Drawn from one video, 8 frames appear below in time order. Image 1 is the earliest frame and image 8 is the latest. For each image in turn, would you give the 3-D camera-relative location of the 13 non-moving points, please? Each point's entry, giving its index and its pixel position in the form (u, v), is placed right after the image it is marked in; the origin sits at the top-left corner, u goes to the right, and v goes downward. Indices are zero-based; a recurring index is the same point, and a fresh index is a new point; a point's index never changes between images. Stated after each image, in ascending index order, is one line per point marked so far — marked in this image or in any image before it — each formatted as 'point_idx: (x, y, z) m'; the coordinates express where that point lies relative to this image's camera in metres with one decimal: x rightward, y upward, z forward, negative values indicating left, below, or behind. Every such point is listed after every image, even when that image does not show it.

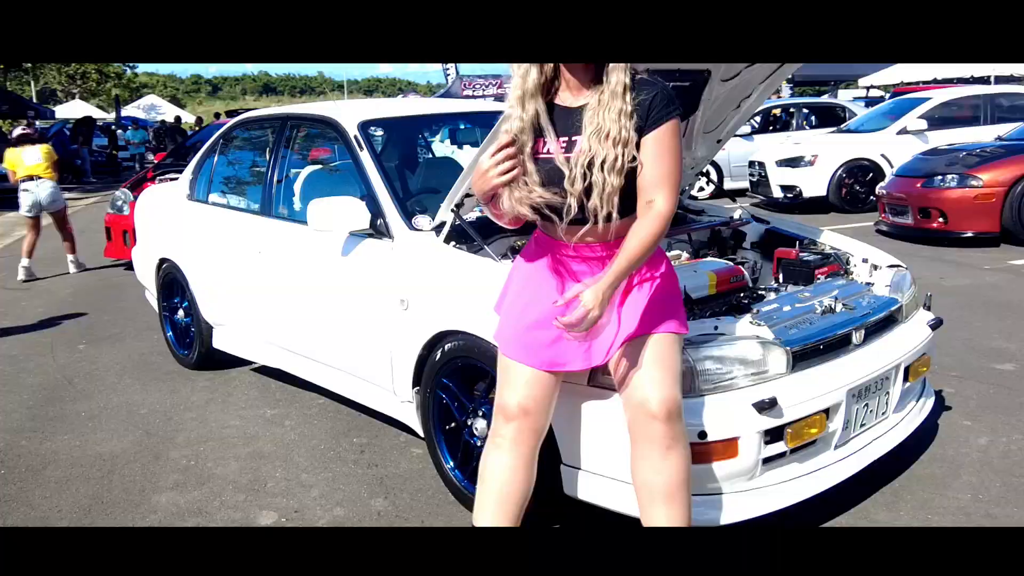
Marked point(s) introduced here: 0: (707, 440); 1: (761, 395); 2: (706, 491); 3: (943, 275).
0: (+0.6, -0.5, +2.1) m
1: (+0.8, -0.4, +2.2) m
2: (+0.6, -0.7, +2.2) m
3: (+4.2, +0.1, +6.6) m
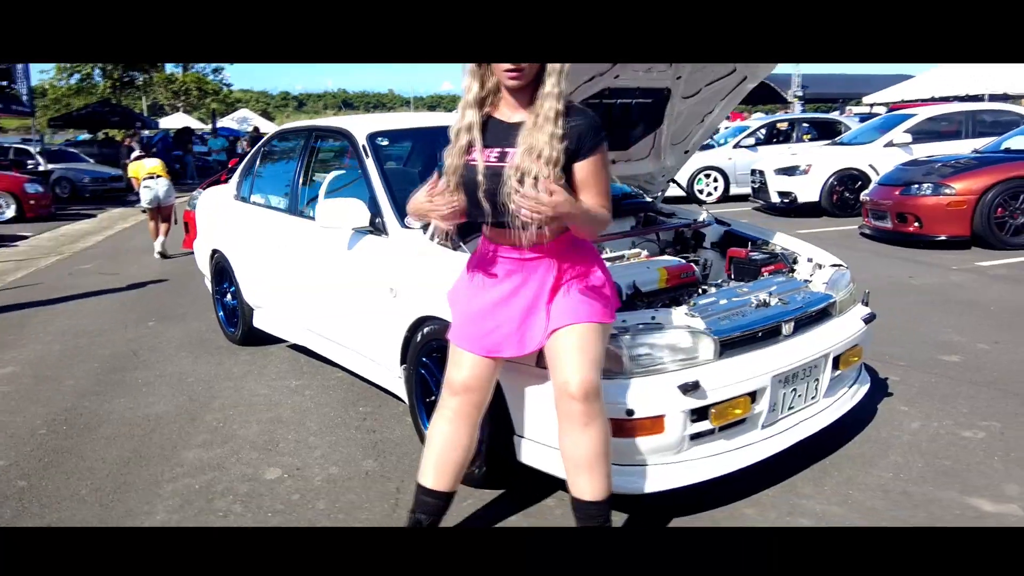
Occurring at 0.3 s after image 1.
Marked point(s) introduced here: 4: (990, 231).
0: (+0.4, -0.5, +2.5) m
1: (+0.7, -0.4, +2.5) m
2: (+0.5, -0.7, +2.5) m
3: (+4.2, +0.1, +6.9) m
4: (+5.6, +0.7, +7.8) m
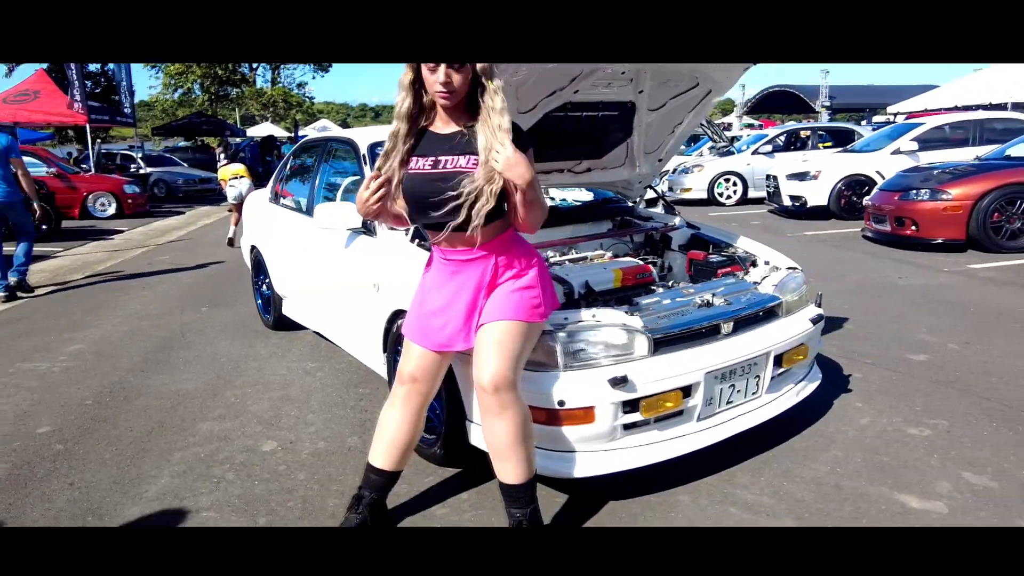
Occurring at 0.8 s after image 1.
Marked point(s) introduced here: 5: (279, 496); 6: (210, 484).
0: (+0.2, -0.5, +2.7) m
1: (+0.4, -0.4, +2.8) m
2: (+0.2, -0.7, +2.8) m
3: (+4.1, +0.1, +7.0) m
4: (+5.6, +0.6, +7.8) m
5: (-1.1, -1.0, +3.2) m
6: (-1.5, -1.0, +3.4) m
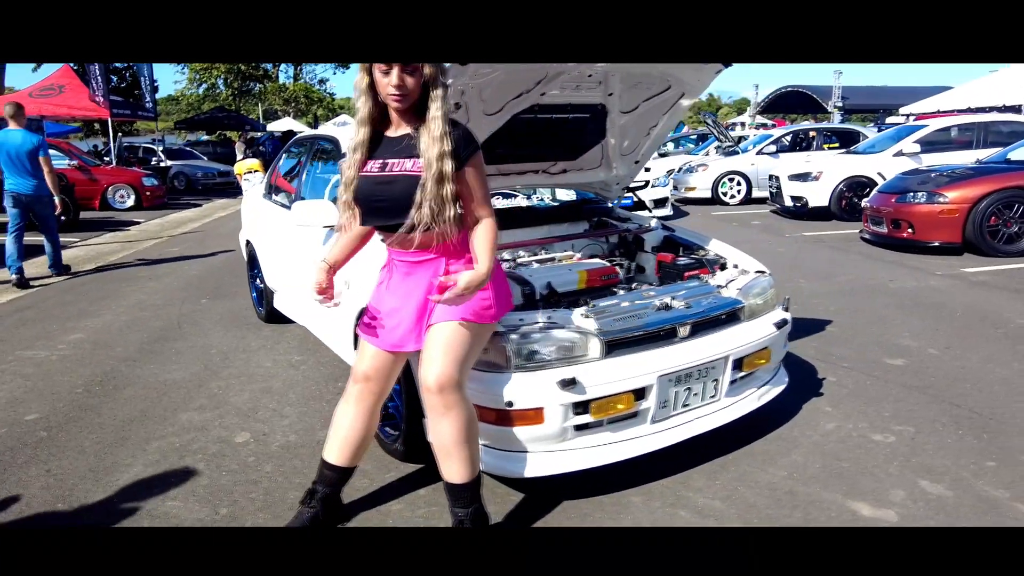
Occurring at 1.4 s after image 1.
0: (0.0, -0.5, +2.7) m
1: (+0.2, -0.4, +2.8) m
2: (0.0, -0.7, +2.8) m
3: (+4.0, +0.1, +6.9) m
4: (+5.5, +0.6, +7.7) m
5: (-1.3, -1.0, +3.2) m
6: (-1.7, -1.0, +3.4) m
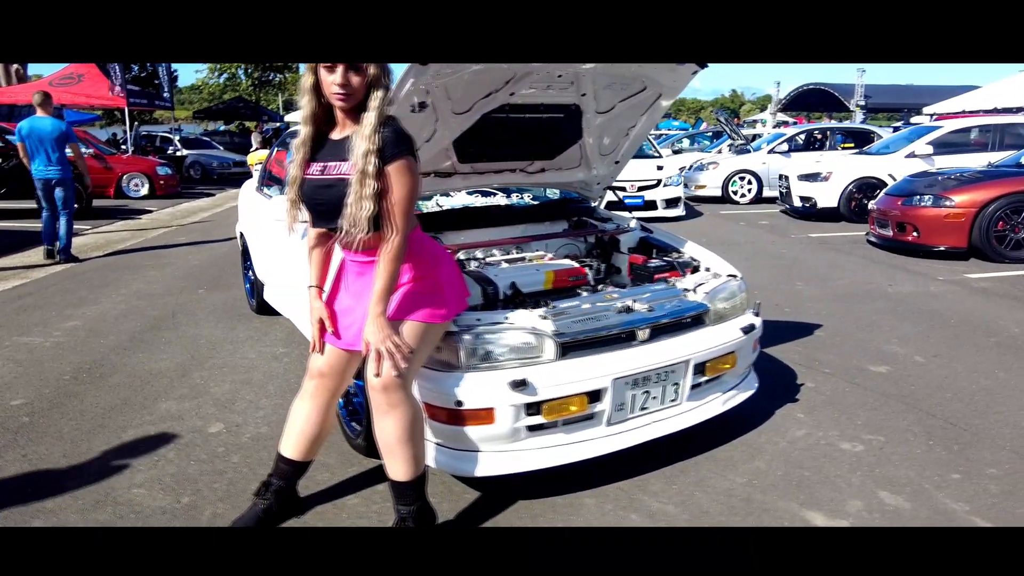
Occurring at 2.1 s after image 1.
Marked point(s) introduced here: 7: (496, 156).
0: (-0.2, -0.5, +2.8) m
1: (0.0, -0.4, +2.8) m
2: (-0.2, -0.7, +2.8) m
3: (+3.9, 0.0, +6.8) m
4: (+5.5, +0.5, +7.6) m
5: (-1.5, -1.0, +3.3) m
6: (-1.9, -0.9, +3.5) m
7: (-0.1, +0.8, +3.9) m
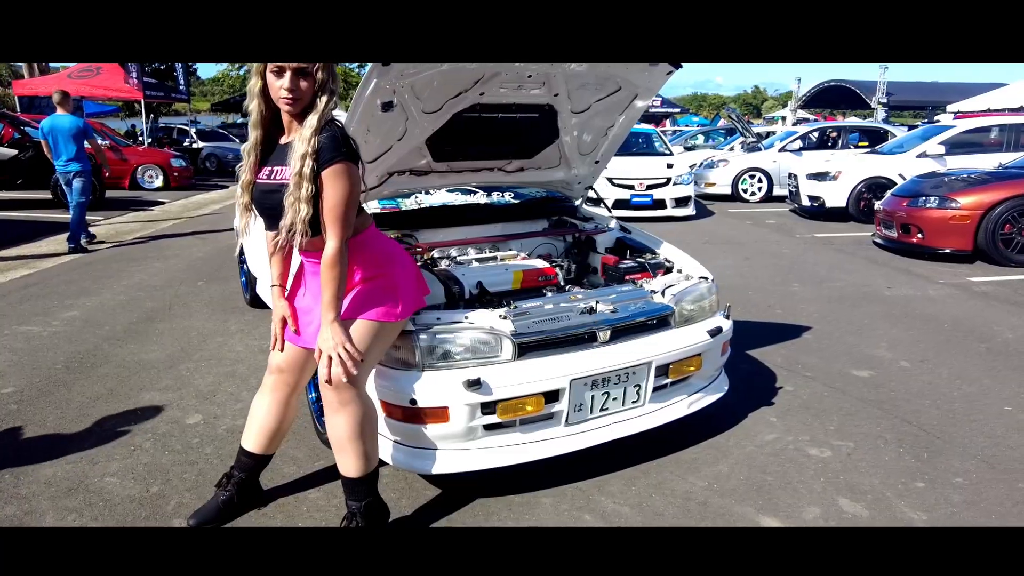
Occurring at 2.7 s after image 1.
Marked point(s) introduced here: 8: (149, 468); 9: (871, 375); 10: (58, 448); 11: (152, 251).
0: (-0.4, -0.5, +2.8) m
1: (-0.2, -0.4, +2.8) m
2: (-0.4, -0.7, +2.9) m
3: (+3.9, 0.0, +6.7) m
4: (+5.4, +0.5, +7.4) m
5: (-1.7, -0.9, +3.4) m
6: (-2.1, -0.9, +3.6) m
7: (-0.2, +0.8, +3.9) m
8: (-1.9, -0.9, +3.4) m
9: (+2.5, -0.6, +4.5) m
10: (-2.5, -0.9, +3.6) m
11: (-4.7, +0.5, +8.5) m
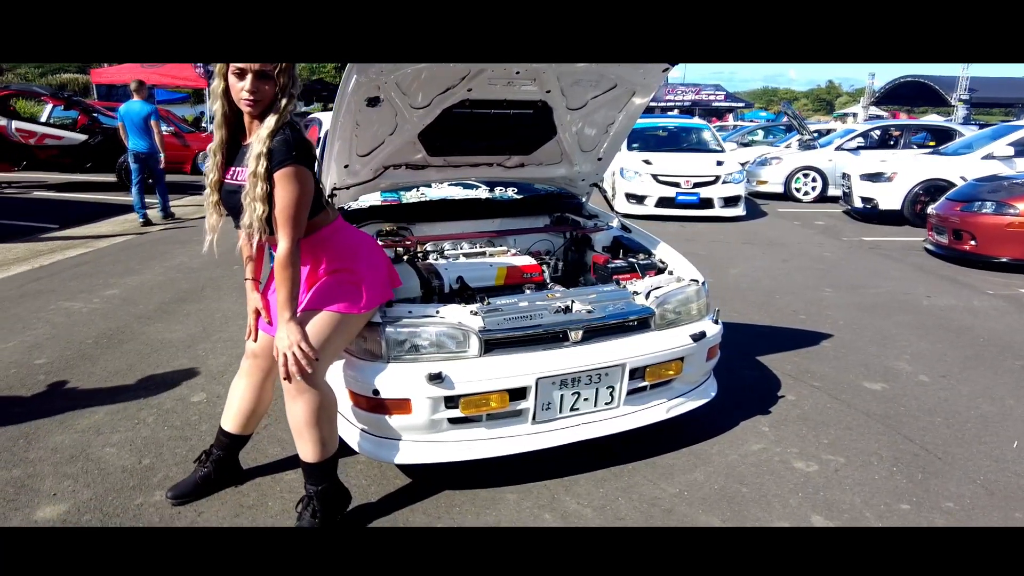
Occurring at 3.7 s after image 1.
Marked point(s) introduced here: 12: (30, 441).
0: (-0.6, -0.5, +2.9) m
1: (-0.3, -0.4, +2.9) m
2: (-0.6, -0.7, +2.9) m
3: (+4.1, -0.1, +6.3) m
4: (+5.7, +0.3, +6.9) m
5: (-1.8, -0.9, +3.6) m
6: (-2.2, -0.8, +3.8) m
7: (-0.3, +0.8, +3.9) m
8: (-2.0, -0.8, +3.6) m
9: (+2.4, -0.7, +4.3) m
10: (-2.6, -0.8, +3.9) m
11: (-4.3, +0.7, +8.9) m
12: (-2.6, -0.8, +3.6) m
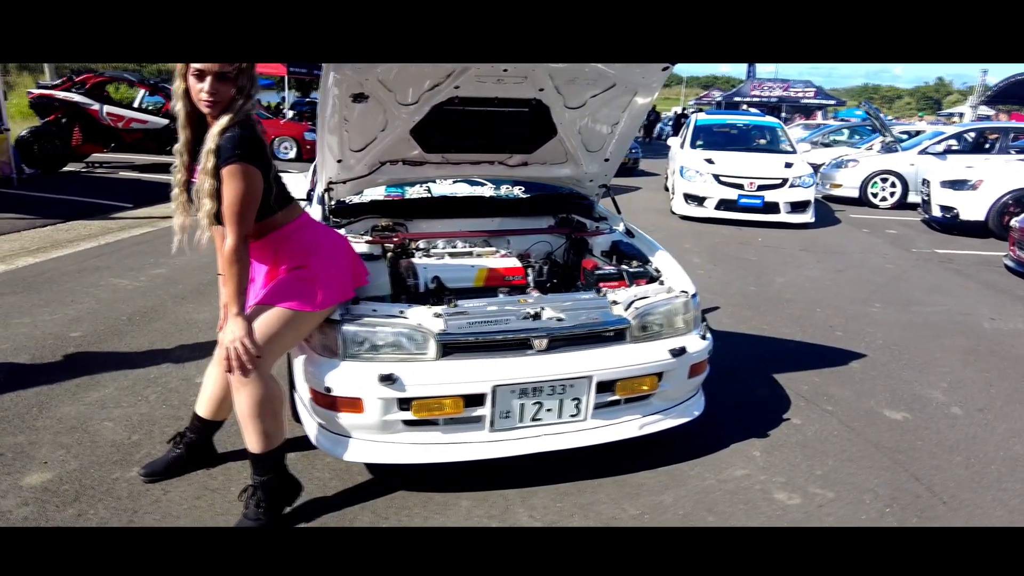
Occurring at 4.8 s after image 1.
0: (-0.8, -0.5, +2.9) m
1: (-0.5, -0.4, +2.9) m
2: (-0.8, -0.7, +2.9) m
3: (+4.3, -0.3, +5.8) m
4: (+6.0, 0.0, +6.1) m
5: (-2.0, -0.8, +3.7) m
6: (-2.3, -0.7, +4.0) m
7: (-0.3, +0.8, +3.9) m
8: (-2.1, -0.8, +3.8) m
9: (+2.4, -0.8, +3.9) m
10: (-2.7, -0.6, +4.1) m
11: (-3.6, +1.0, +9.3) m
12: (-2.7, -0.7, +3.8) m
